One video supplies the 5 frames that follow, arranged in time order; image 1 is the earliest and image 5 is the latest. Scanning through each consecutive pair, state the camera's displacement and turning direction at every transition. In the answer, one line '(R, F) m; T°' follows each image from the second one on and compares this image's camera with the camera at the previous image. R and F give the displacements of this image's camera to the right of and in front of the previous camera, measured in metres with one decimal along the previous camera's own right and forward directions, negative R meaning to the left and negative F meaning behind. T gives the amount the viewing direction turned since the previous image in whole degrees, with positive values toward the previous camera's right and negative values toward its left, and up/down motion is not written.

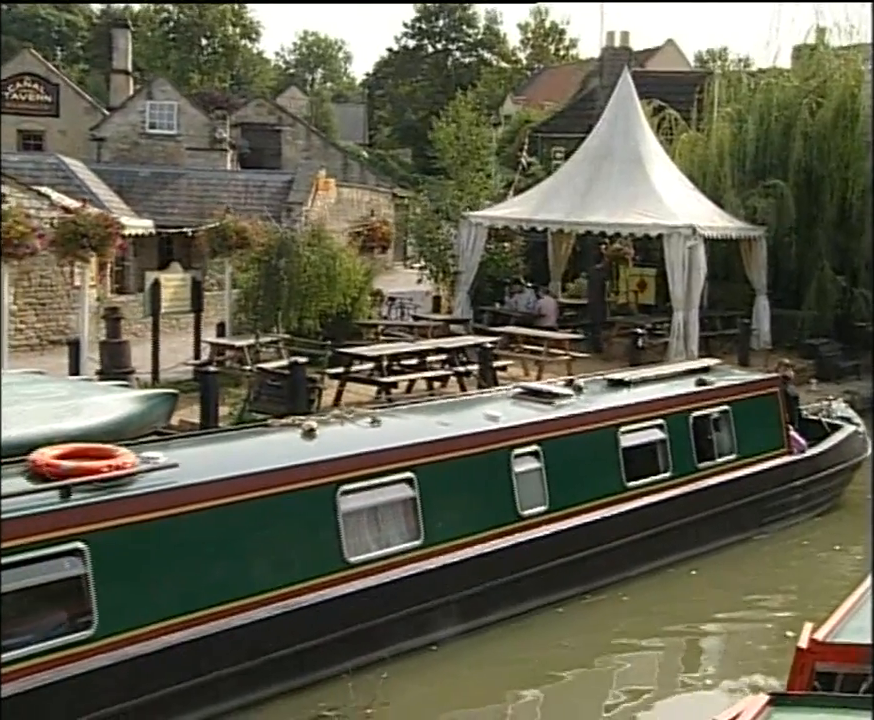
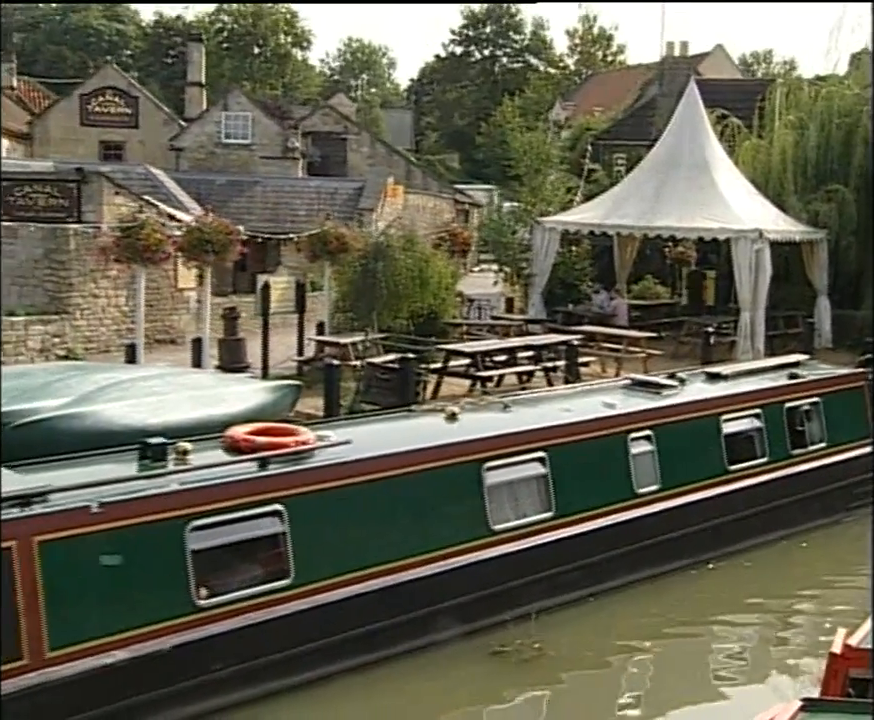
(-0.6, -0.9) m; -2°
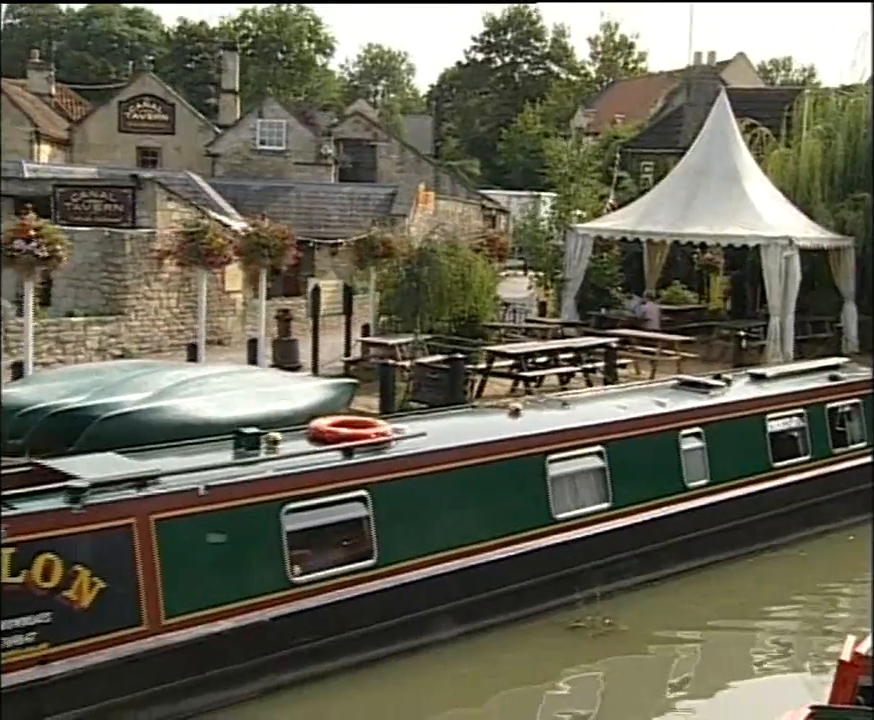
(-0.4, -0.5) m; -1°
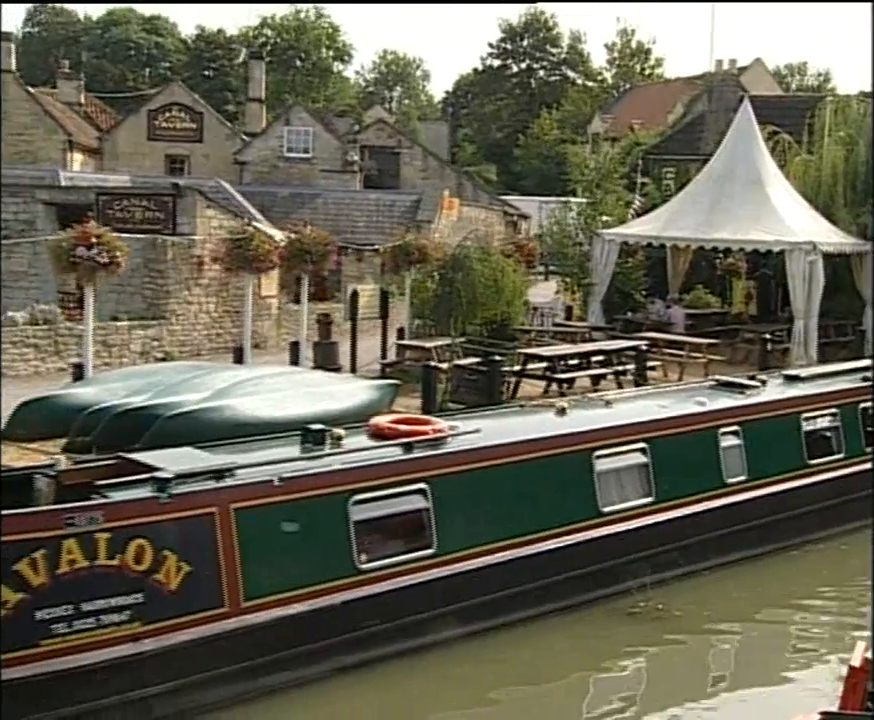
(-0.3, -0.4) m; -1°
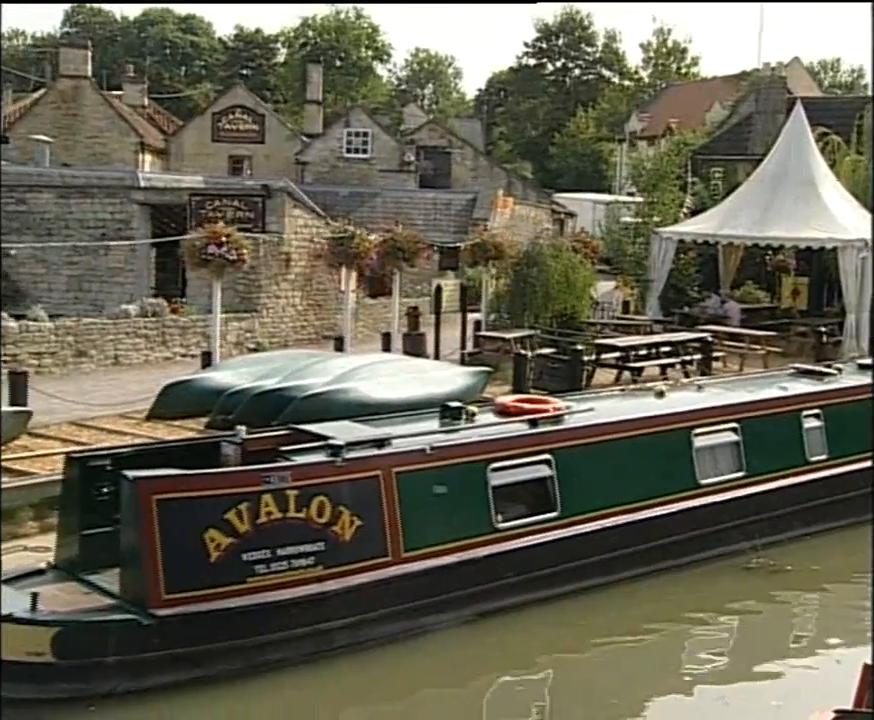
(-0.8, -1.0) m; -1°
